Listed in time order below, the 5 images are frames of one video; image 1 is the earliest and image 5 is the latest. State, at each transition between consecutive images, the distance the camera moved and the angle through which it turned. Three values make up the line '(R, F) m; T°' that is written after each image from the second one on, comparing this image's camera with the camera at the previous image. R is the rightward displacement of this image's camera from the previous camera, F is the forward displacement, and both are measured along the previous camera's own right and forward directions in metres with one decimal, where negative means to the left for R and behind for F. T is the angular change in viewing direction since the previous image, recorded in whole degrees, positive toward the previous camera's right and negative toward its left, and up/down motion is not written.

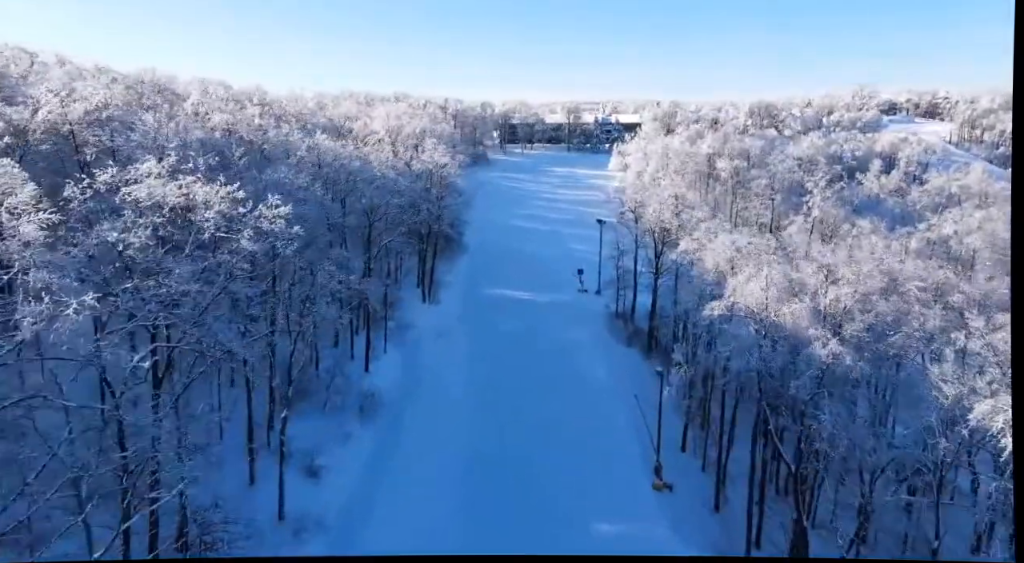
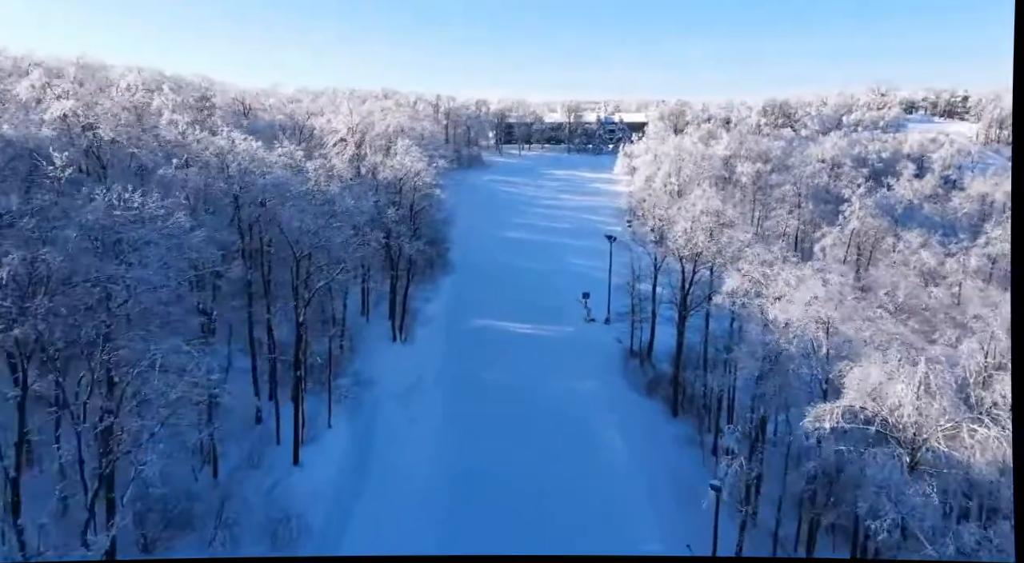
(+0.3, +7.6) m; 0°
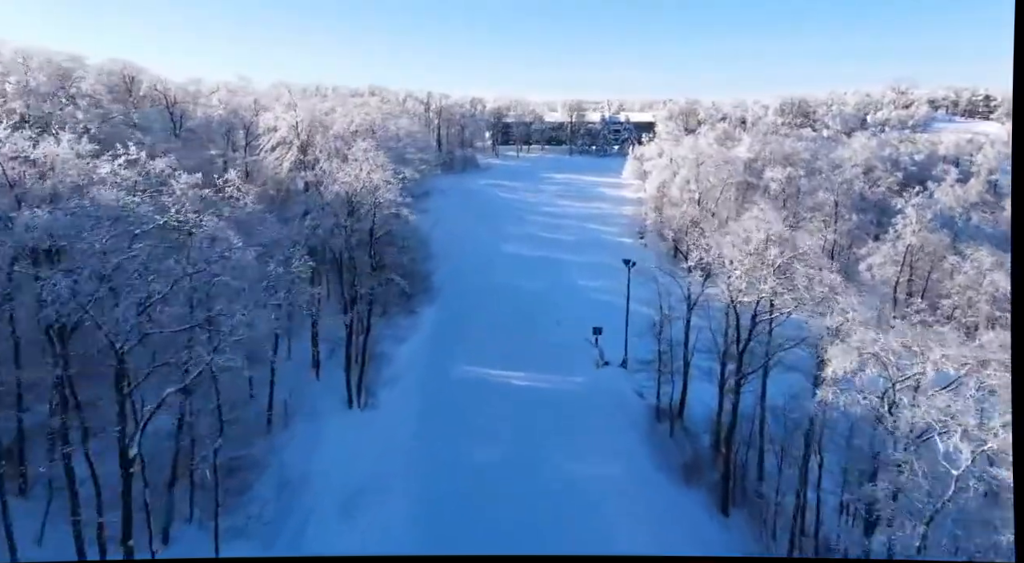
(+0.2, +7.8) m; 0°
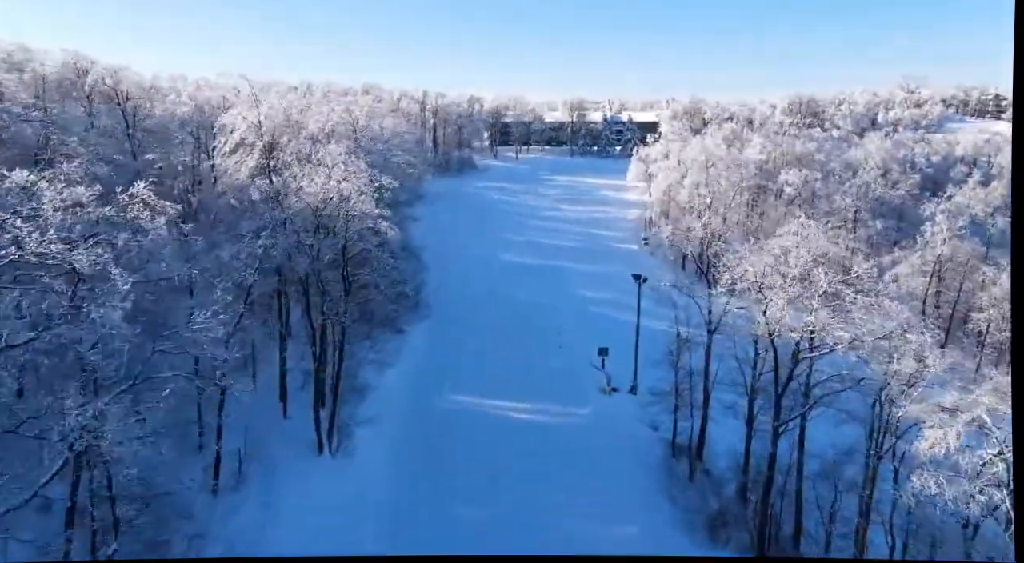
(+0.1, +3.4) m; 0°
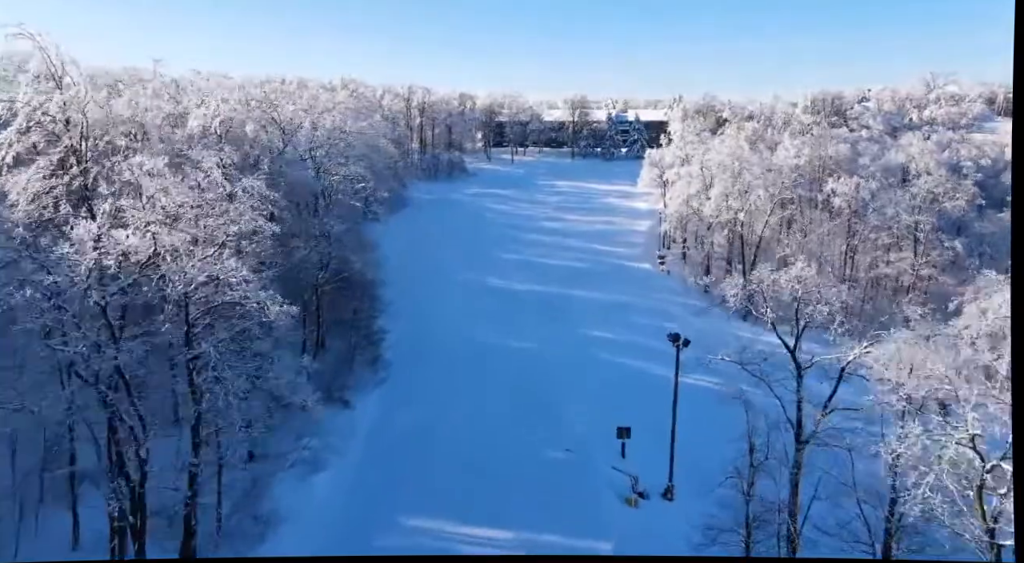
(+0.4, +8.8) m; 0°
